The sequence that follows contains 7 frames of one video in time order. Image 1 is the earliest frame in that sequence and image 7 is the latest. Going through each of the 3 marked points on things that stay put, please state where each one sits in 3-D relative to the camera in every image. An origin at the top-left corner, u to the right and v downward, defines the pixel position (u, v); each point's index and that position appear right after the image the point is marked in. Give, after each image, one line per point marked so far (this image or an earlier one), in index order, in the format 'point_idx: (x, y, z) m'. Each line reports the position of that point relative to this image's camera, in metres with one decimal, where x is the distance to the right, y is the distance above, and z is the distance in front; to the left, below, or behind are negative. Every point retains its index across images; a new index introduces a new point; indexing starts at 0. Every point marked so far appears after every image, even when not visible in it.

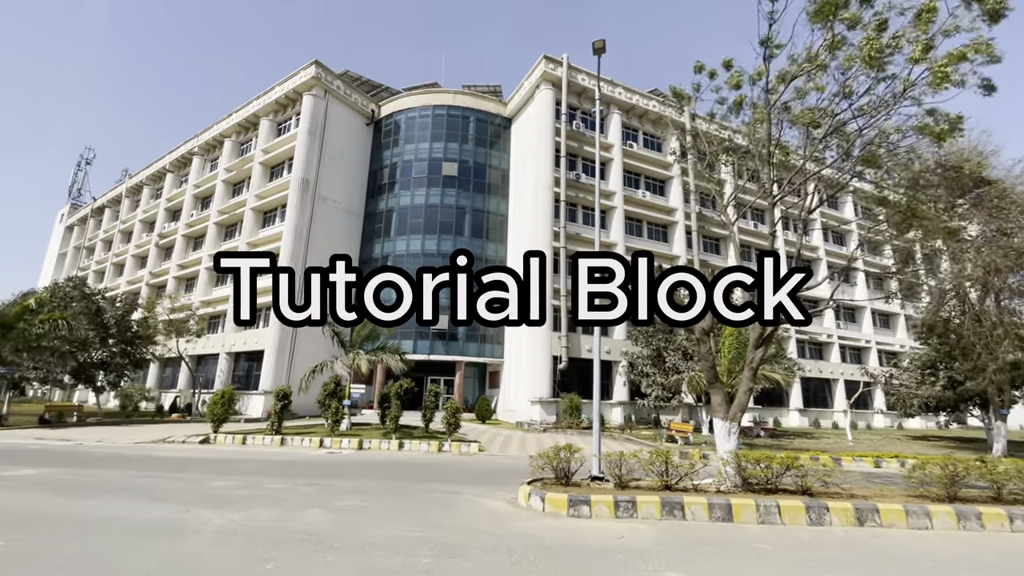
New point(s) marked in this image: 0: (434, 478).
0: (-1.9, -4.4, +11.0) m
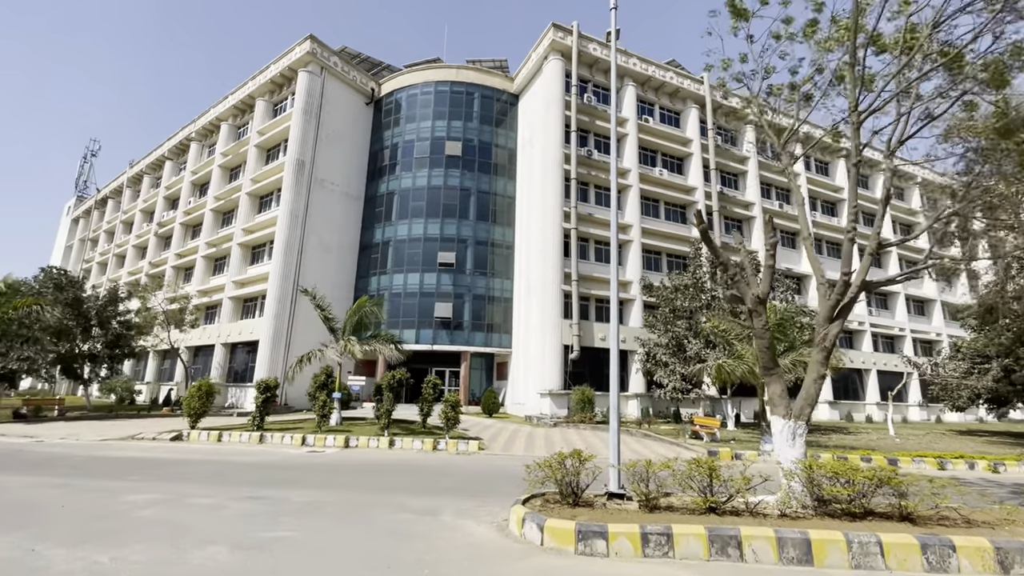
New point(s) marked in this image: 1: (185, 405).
0: (-1.9, -3.8, +9.0) m
1: (-12.4, -4.4, +18.0) m
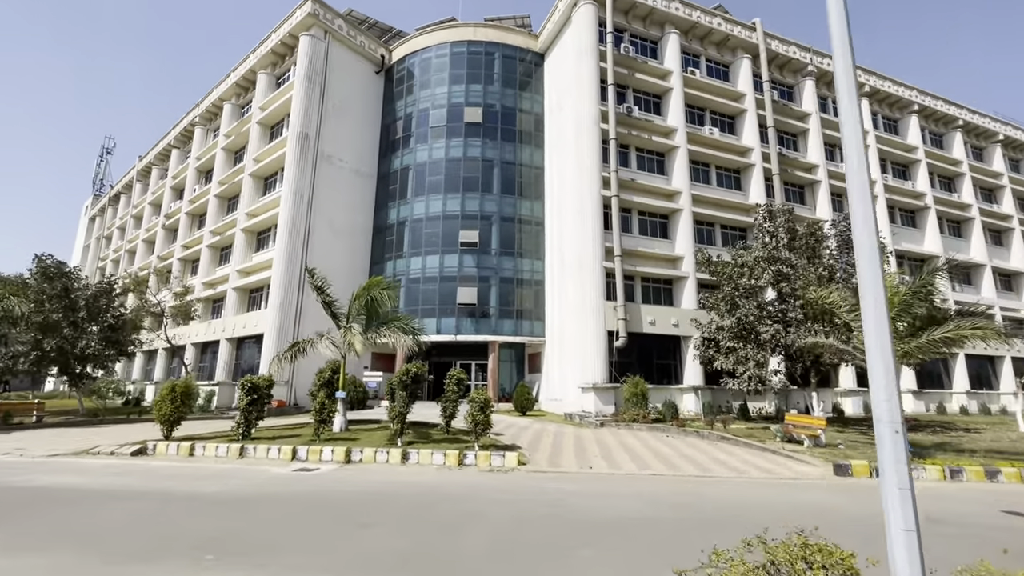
0: (-1.0, -3.0, +5.3) m
1: (-11.0, -3.8, +14.8) m
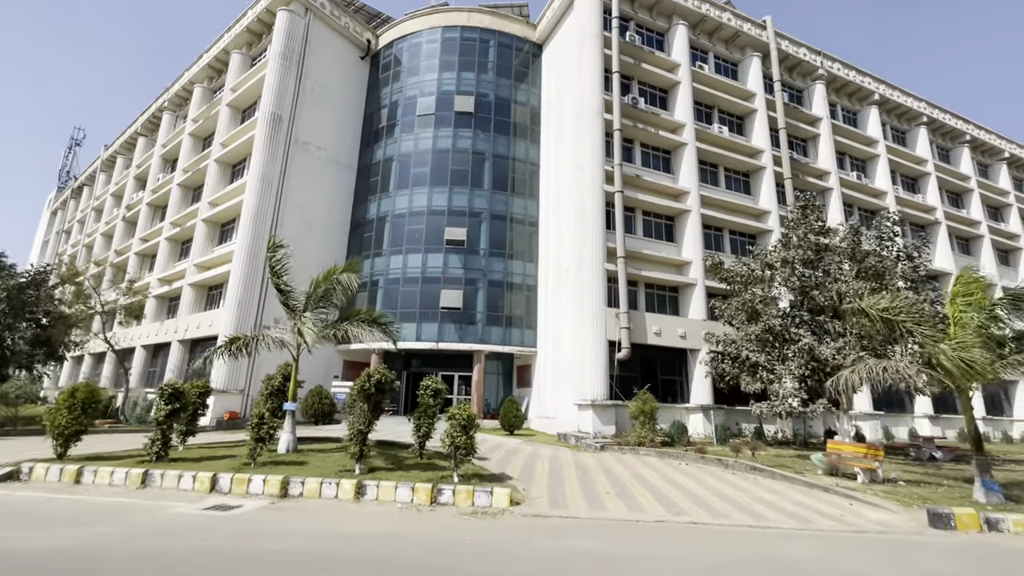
0: (-1.0, -2.4, +2.5) m
1: (-11.3, -3.2, +11.7) m
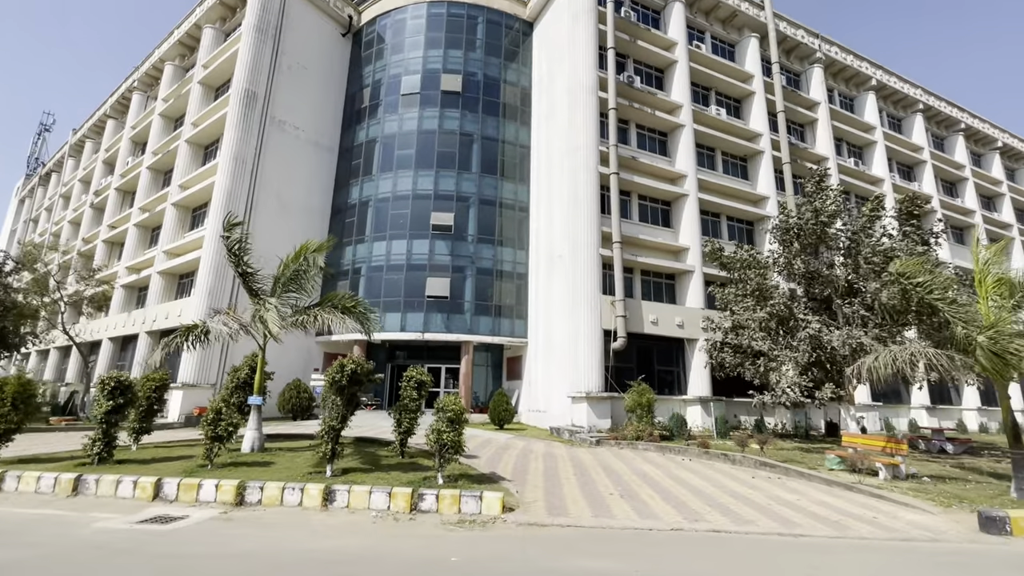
0: (-0.9, -2.1, +1.3) m
1: (-11.5, -2.8, +10.2) m
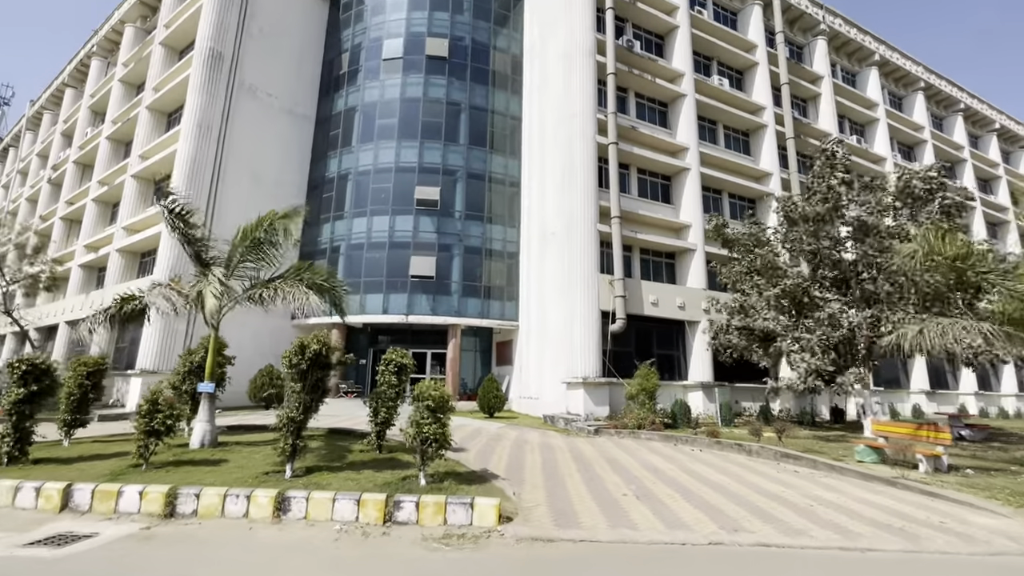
0: (-0.8, -1.7, -0.2) m
1: (-11.6, -2.2, +8.5) m
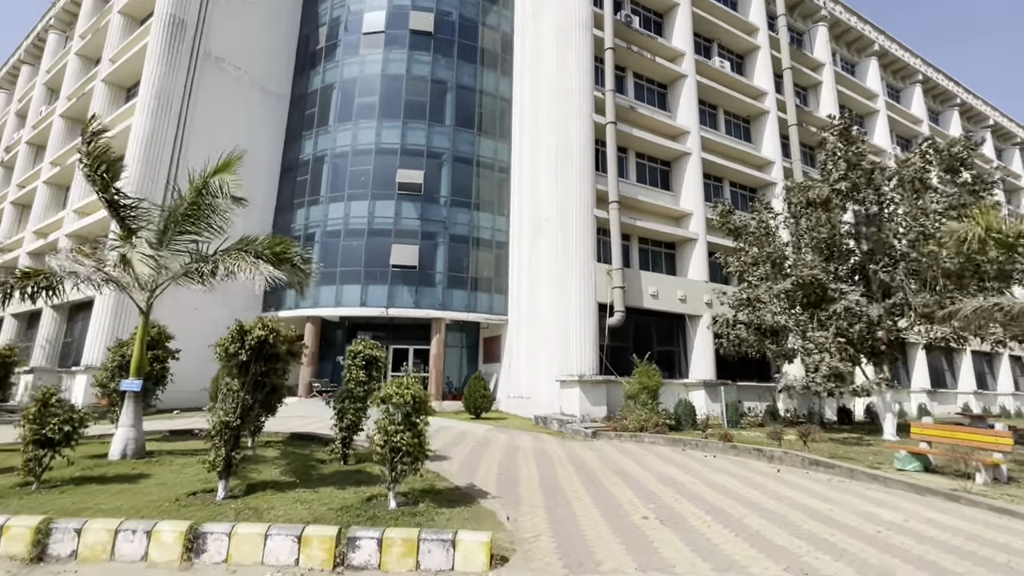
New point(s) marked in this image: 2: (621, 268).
0: (-0.6, -1.3, -1.8) m
1: (-11.6, -1.7, +6.6) m
2: (+4.2, +0.7, +18.4) m
